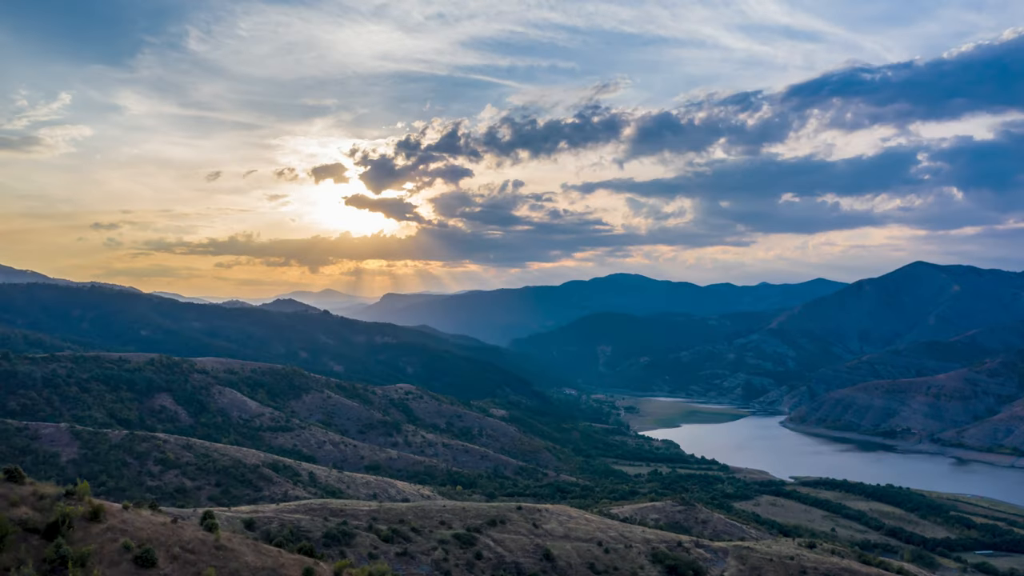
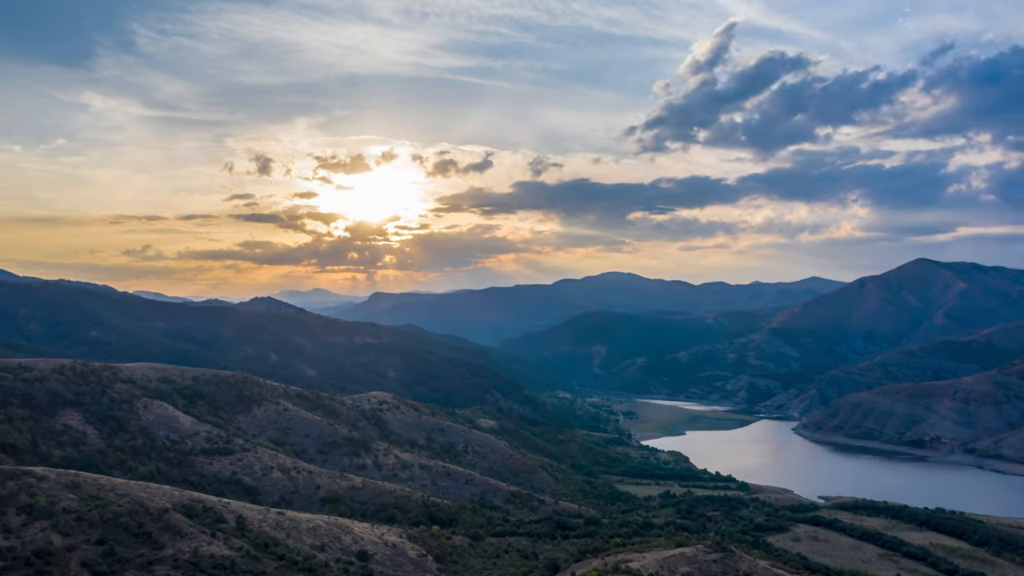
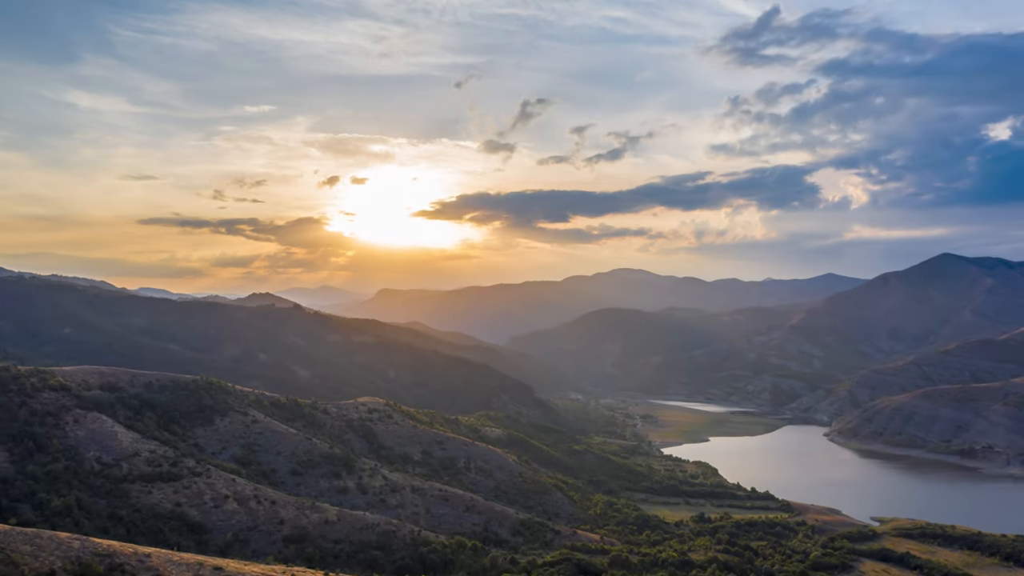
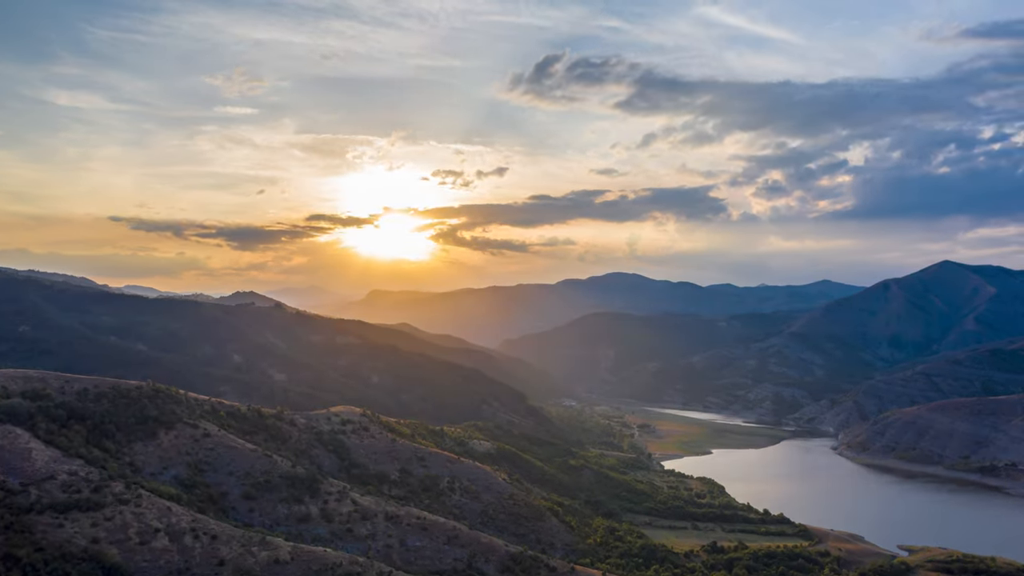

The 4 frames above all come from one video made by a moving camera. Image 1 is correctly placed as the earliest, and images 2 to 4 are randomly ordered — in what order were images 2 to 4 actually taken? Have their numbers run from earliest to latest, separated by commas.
2, 3, 4
